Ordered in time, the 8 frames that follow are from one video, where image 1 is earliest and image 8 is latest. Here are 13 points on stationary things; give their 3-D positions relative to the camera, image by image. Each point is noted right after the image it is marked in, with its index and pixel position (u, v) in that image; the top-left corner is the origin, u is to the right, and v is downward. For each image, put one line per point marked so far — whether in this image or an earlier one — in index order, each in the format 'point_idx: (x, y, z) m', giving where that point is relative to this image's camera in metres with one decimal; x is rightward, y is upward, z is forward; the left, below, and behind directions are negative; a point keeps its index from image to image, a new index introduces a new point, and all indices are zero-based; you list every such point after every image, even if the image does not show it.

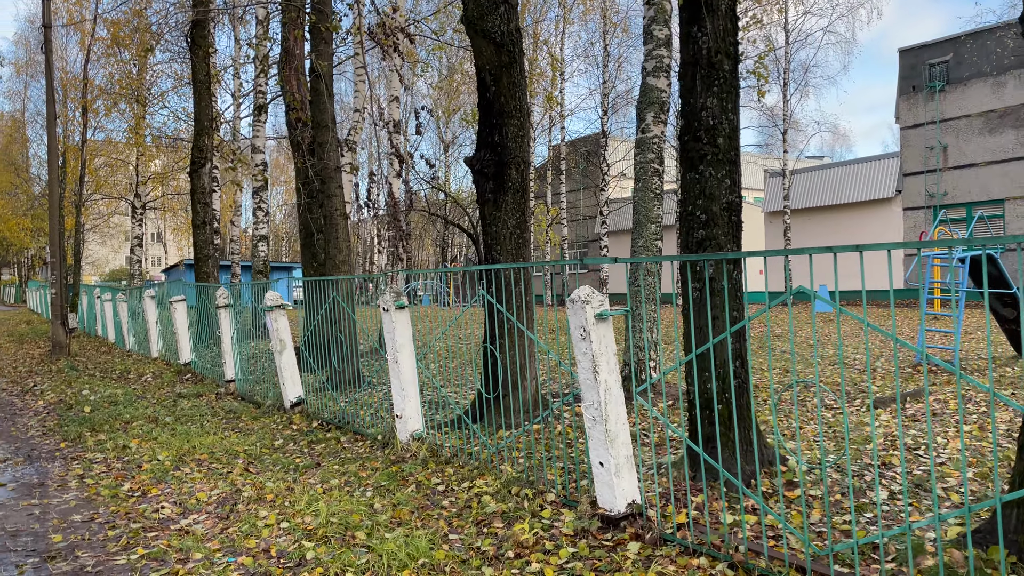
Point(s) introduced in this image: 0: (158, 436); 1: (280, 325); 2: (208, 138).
0: (-2.8, -1.2, +6.2) m
1: (-2.1, -0.3, +7.1) m
2: (-5.0, +2.4, +12.8) m
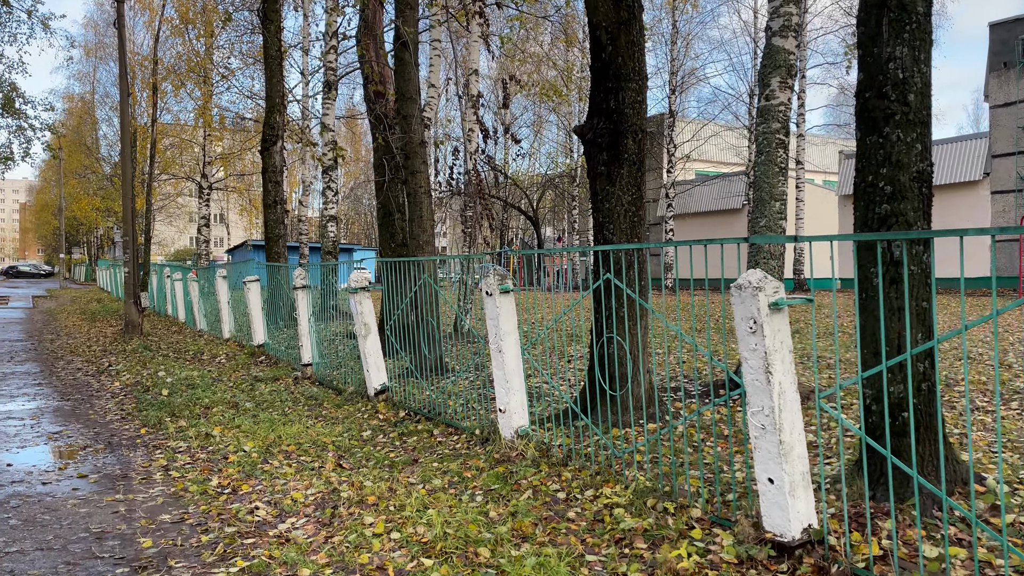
0: (-2.0, -1.0, +5.9) m
1: (-1.3, -0.2, +6.7) m
2: (-3.7, +2.8, +12.5) m
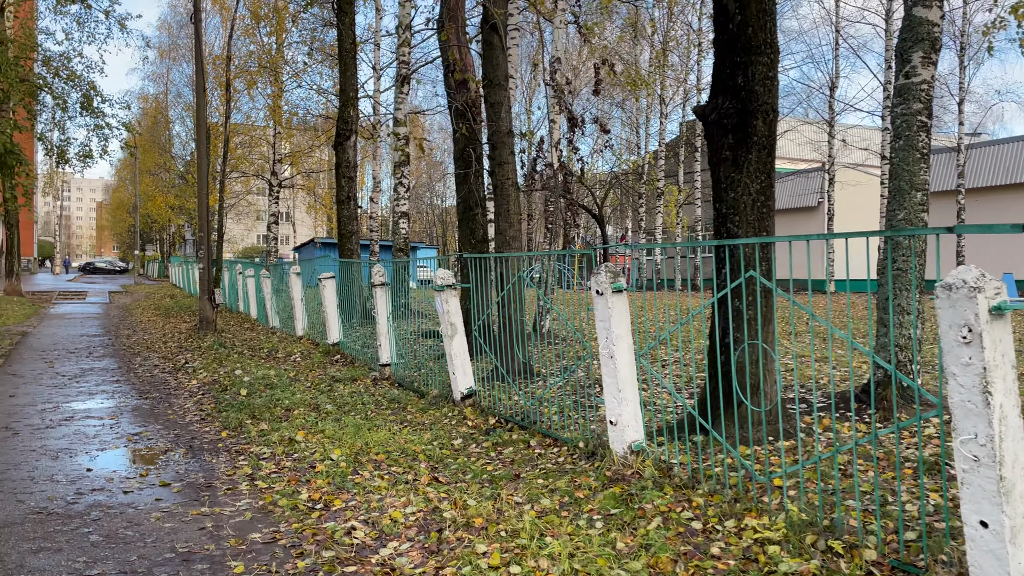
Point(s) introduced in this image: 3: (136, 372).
0: (-1.3, -1.0, +5.6) m
1: (-0.5, -0.2, +6.3) m
2: (-2.5, +2.8, +12.3) m
3: (-4.3, -1.0, +8.9) m
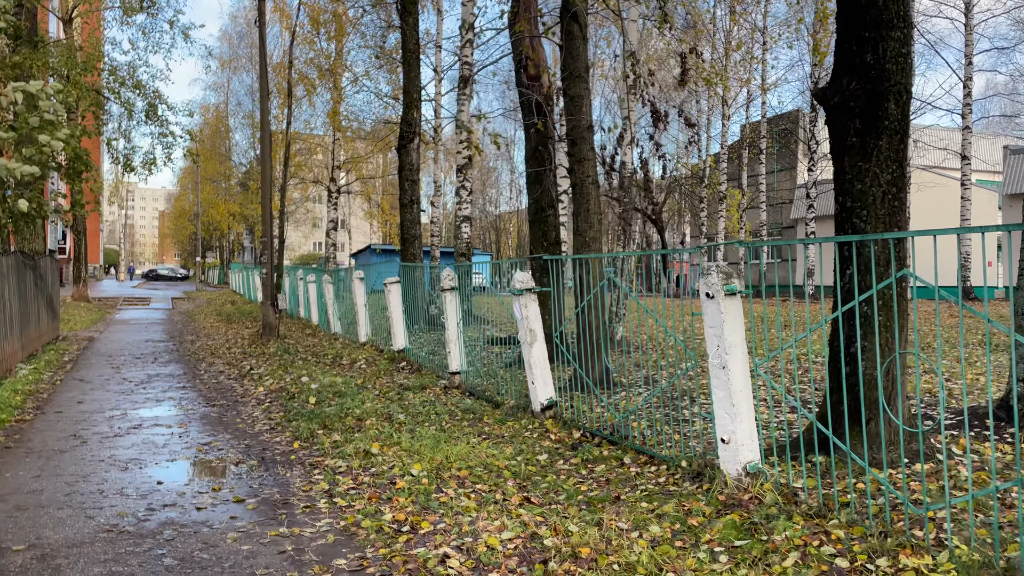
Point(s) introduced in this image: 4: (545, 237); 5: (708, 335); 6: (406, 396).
0: (-0.8, -1.0, +5.2) m
1: (+0.1, -0.2, +5.9) m
2: (-1.5, +2.7, +12.0) m
3: (-3.5, -1.0, +8.8) m
4: (+0.3, +0.5, +8.1) m
5: (+1.0, -0.2, +3.9) m
6: (-1.0, -1.0, +7.1) m
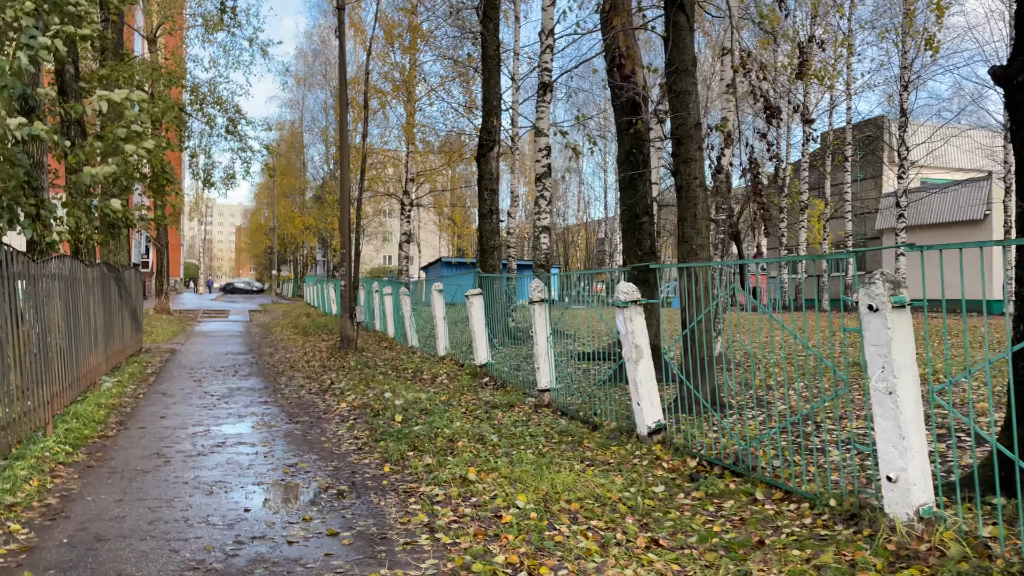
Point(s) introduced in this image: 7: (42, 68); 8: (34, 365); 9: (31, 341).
0: (-0.1, -1.1, +4.8) m
1: (+0.9, -0.3, +5.4) m
2: (-0.2, +2.5, +11.7) m
3: (-2.5, -1.2, +8.6) m
4: (+1.2, +0.4, +7.6) m
5: (+1.5, -0.3, +3.3) m
6: (-0.1, -1.1, +6.7) m
7: (-4.7, +2.2, +7.8) m
8: (-4.0, -0.6, +6.5) m
9: (-4.0, -0.4, +6.5) m
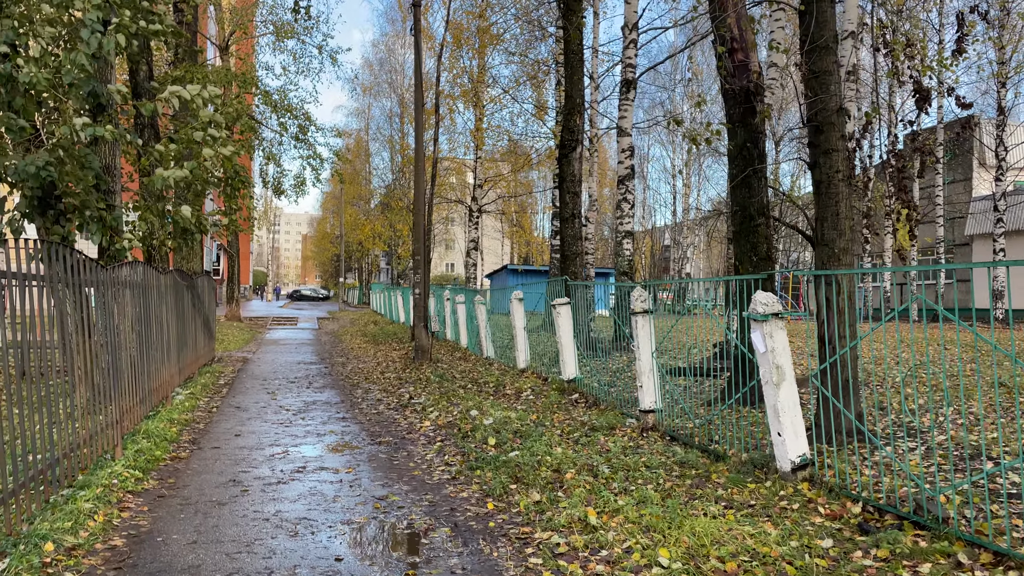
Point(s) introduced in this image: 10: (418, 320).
0: (+0.6, -1.1, +4.1) m
1: (+1.6, -0.3, +4.7) m
2: (+1.0, +2.4, +11.0) m
3: (-1.6, -1.2, +8.0) m
4: (+2.1, +0.3, +6.8) m
5: (+2.1, -0.3, +2.5) m
6: (+0.7, -1.2, +6.0) m
7: (-3.8, +2.1, +7.4) m
8: (-3.2, -0.7, +6.1) m
9: (-3.2, -0.5, +6.1) m
10: (-1.5, -0.5, +12.3) m
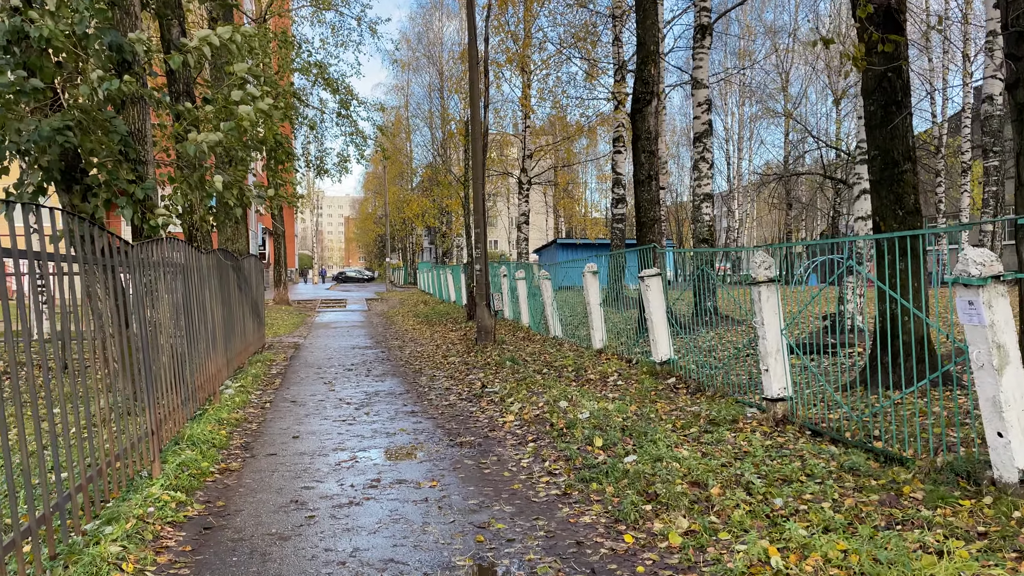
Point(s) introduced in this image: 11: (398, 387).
0: (+1.2, -1.0, +3.1) m
1: (+2.2, -0.1, +3.6) m
2: (+1.8, +2.8, +9.8) m
3: (-0.8, -1.0, +7.1) m
4: (+2.8, +0.6, +5.6) m
5: (+2.6, -0.2, +1.4) m
6: (+1.3, -0.9, +5.0) m
7: (-3.1, +2.2, +6.5) m
8: (-2.5, -0.6, +5.2) m
9: (-2.5, -0.4, +5.2) m
10: (-0.5, -0.2, +11.3) m
11: (-1.2, -1.0, +7.9) m
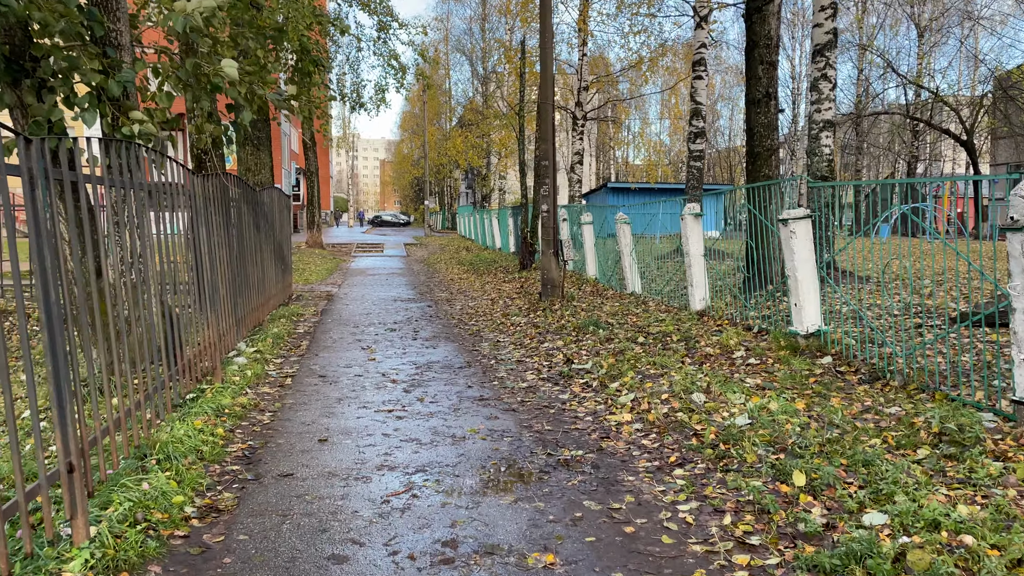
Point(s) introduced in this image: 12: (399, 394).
0: (+1.7, -0.9, +1.2) m
1: (+2.7, 0.0, +1.6) m
2: (+2.7, +3.3, +7.7) m
3: (-0.1, -0.6, +5.3) m
4: (+3.4, +0.8, +3.6) m
5: (+3.0, -0.2, -0.5) m
6: (+1.9, -0.7, +3.1) m
7: (-2.4, +2.6, +4.7) m
8: (-1.9, -0.3, +3.5) m
9: (-1.9, -0.1, +3.5) m
10: (+0.4, +0.5, +9.5) m
11: (-0.5, -0.6, +6.2) m
12: (-0.7, -0.7, +5.0) m
